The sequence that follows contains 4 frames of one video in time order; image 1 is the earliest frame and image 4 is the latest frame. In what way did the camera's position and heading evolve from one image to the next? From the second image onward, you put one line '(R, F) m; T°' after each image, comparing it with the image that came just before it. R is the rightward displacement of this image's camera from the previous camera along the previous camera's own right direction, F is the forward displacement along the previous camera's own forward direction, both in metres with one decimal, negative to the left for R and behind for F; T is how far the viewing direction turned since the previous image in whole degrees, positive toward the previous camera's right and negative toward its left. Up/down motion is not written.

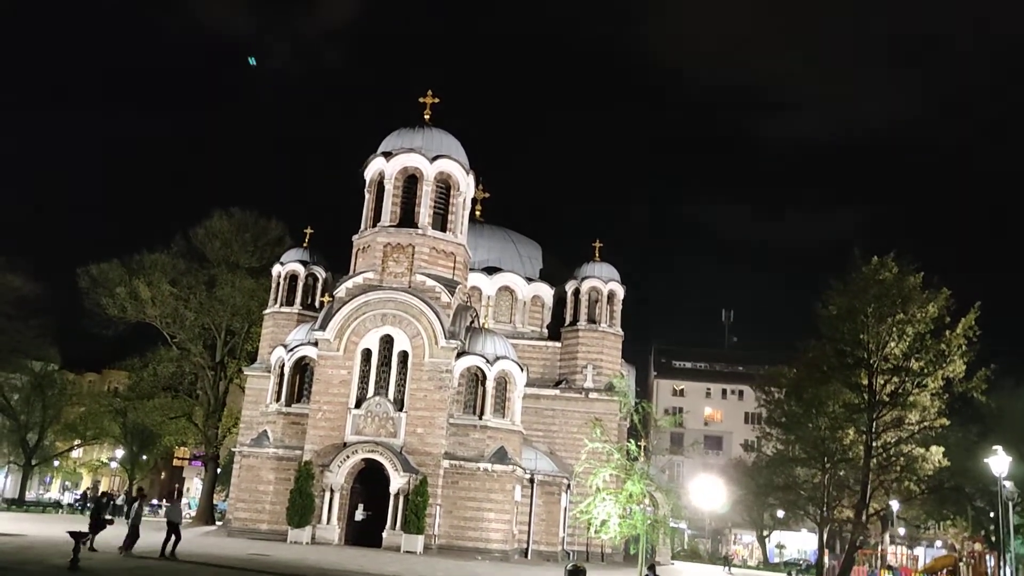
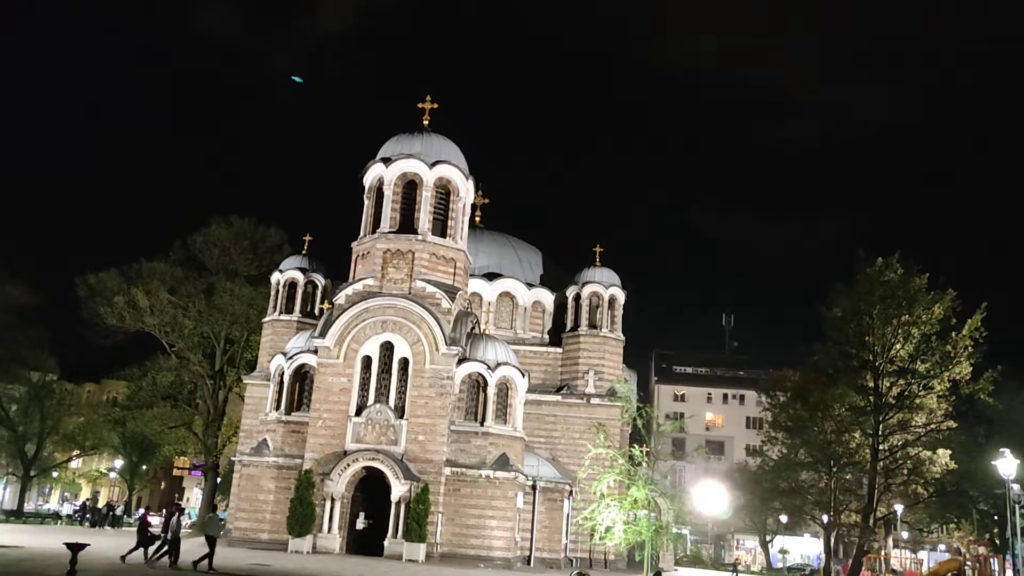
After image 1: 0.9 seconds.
(-0.1, +0.2) m; 0°
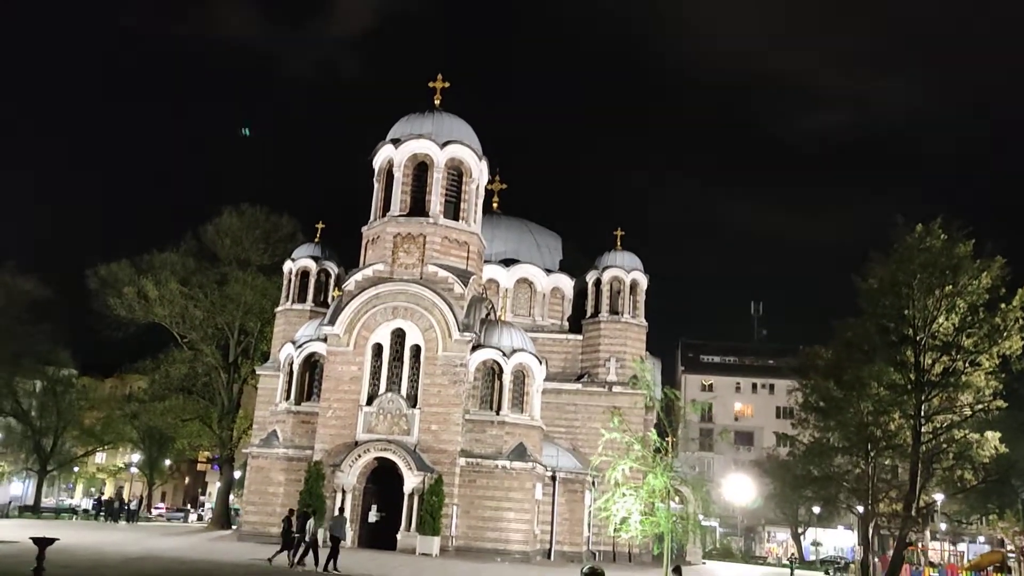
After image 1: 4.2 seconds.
(+0.5, +1.5) m; -2°
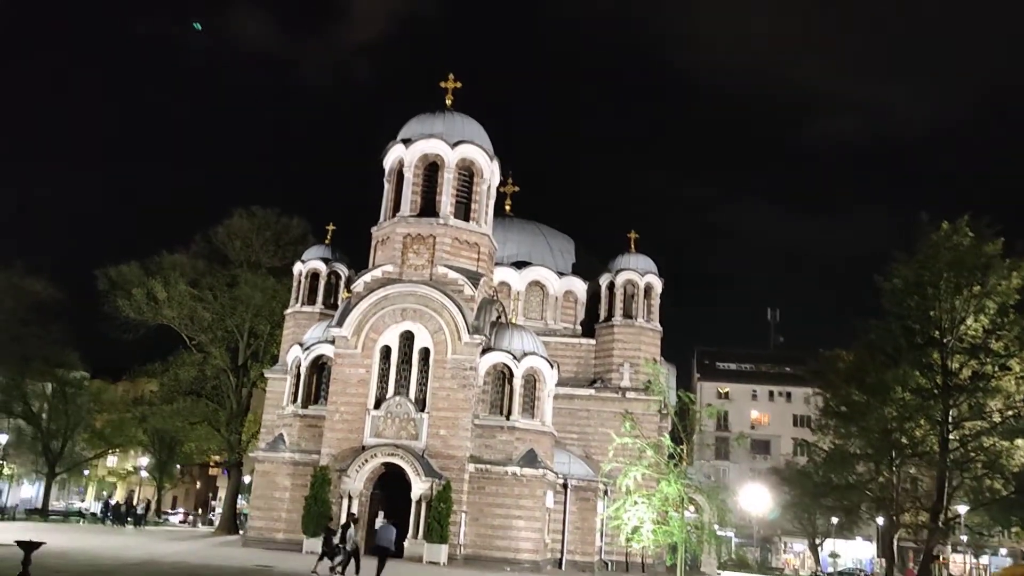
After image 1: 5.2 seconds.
(+0.2, +0.7) m; -1°
